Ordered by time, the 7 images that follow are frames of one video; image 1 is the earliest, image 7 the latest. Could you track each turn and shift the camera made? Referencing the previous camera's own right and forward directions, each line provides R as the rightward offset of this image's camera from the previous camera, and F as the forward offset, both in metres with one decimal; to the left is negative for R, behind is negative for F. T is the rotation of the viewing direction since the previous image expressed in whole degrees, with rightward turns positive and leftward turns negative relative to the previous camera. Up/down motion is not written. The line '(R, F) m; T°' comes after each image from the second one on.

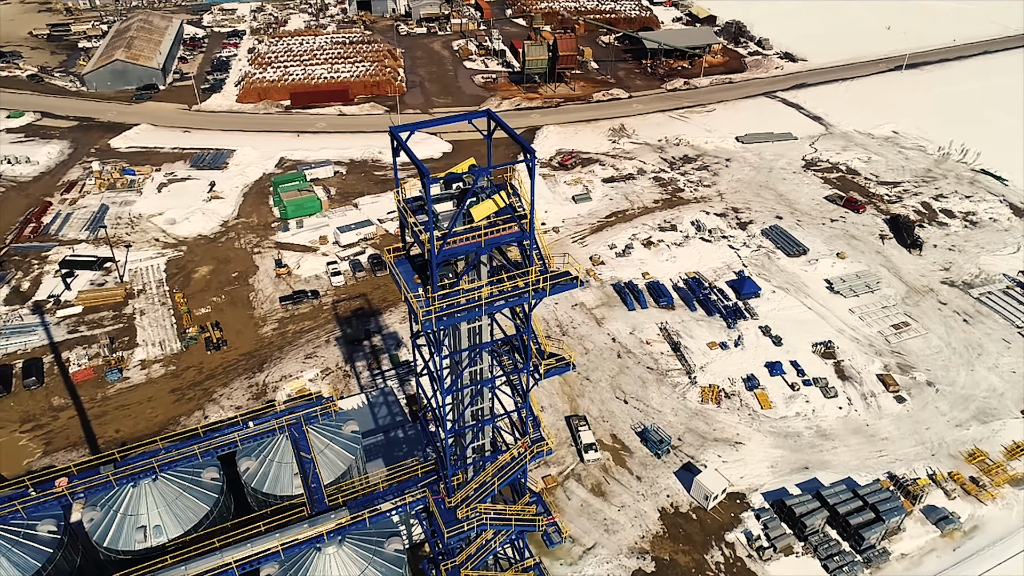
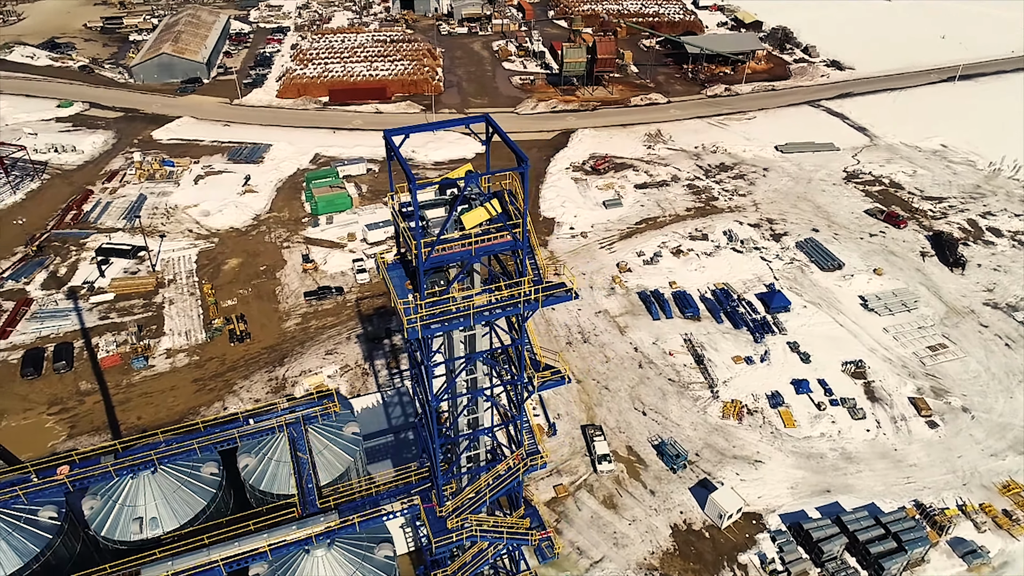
(+1.0, +0.4) m; -3°
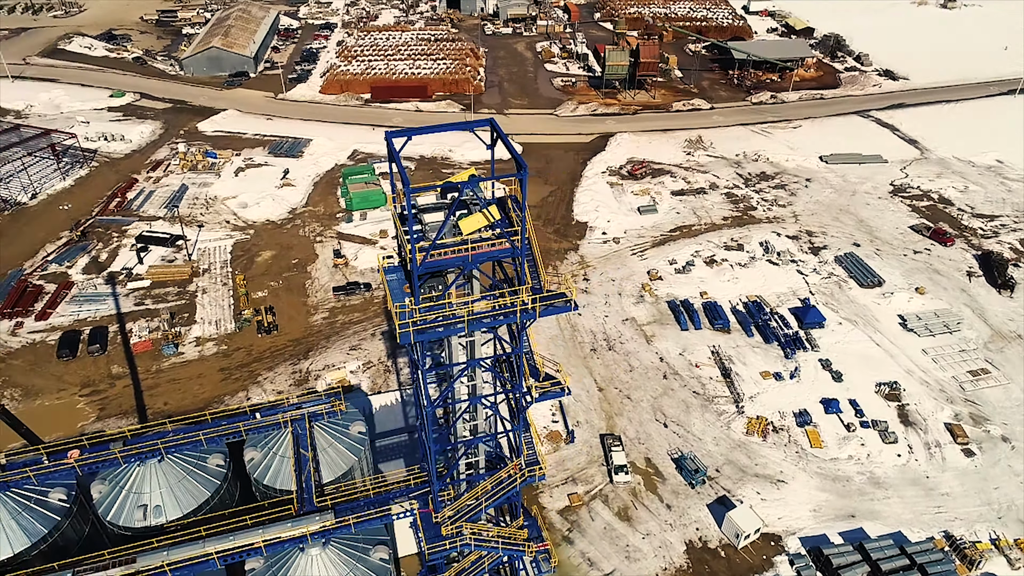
(+0.9, +0.3) m; -3°
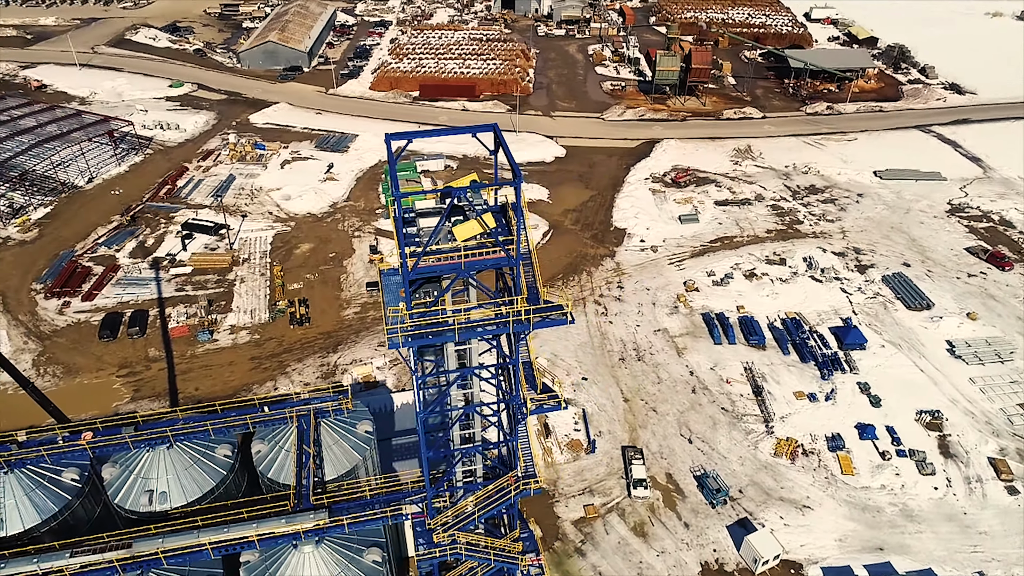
(+1.1, +0.4) m; -4°
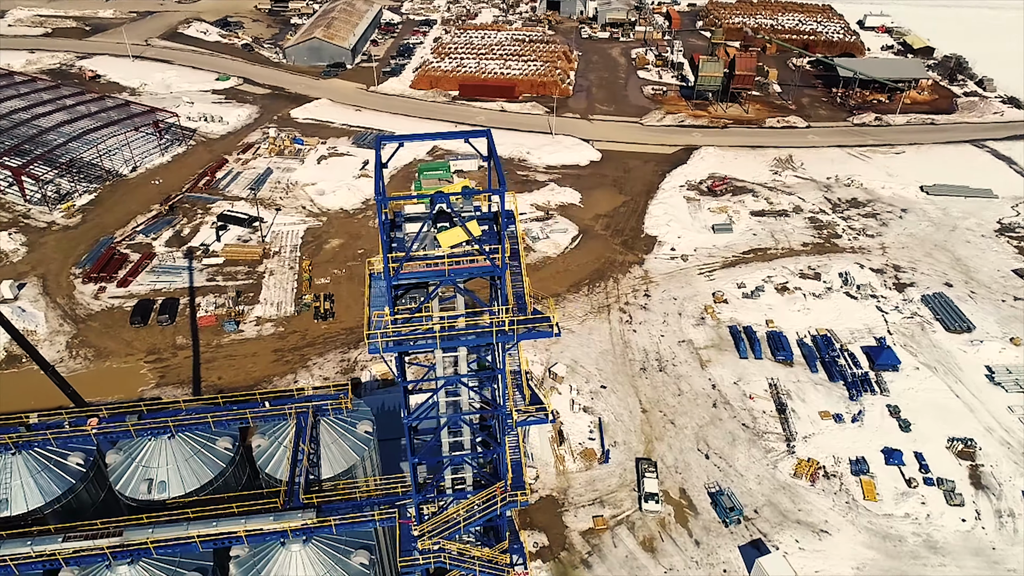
(+1.2, +0.3) m; -3°
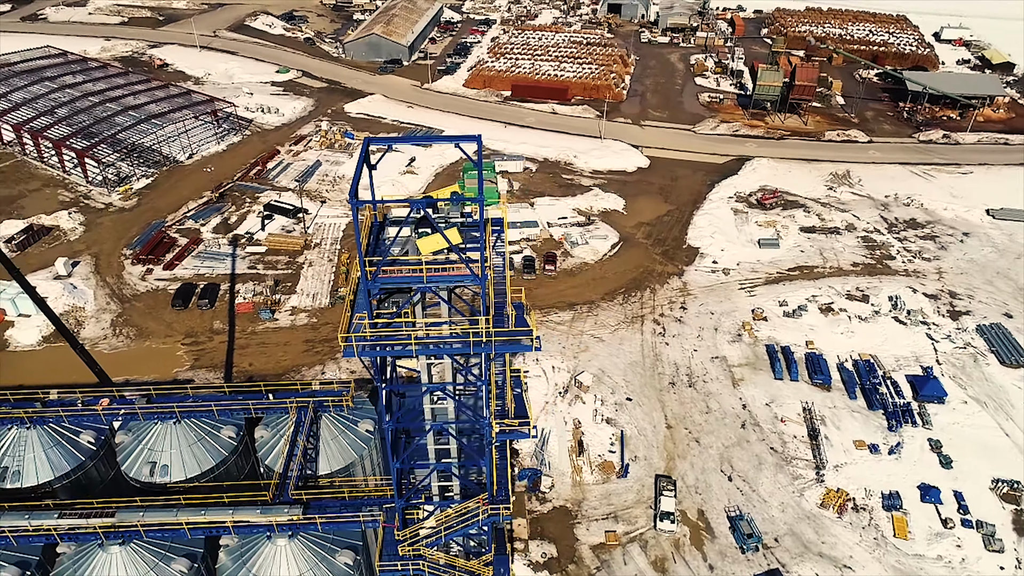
(+1.5, +0.5) m; -4°
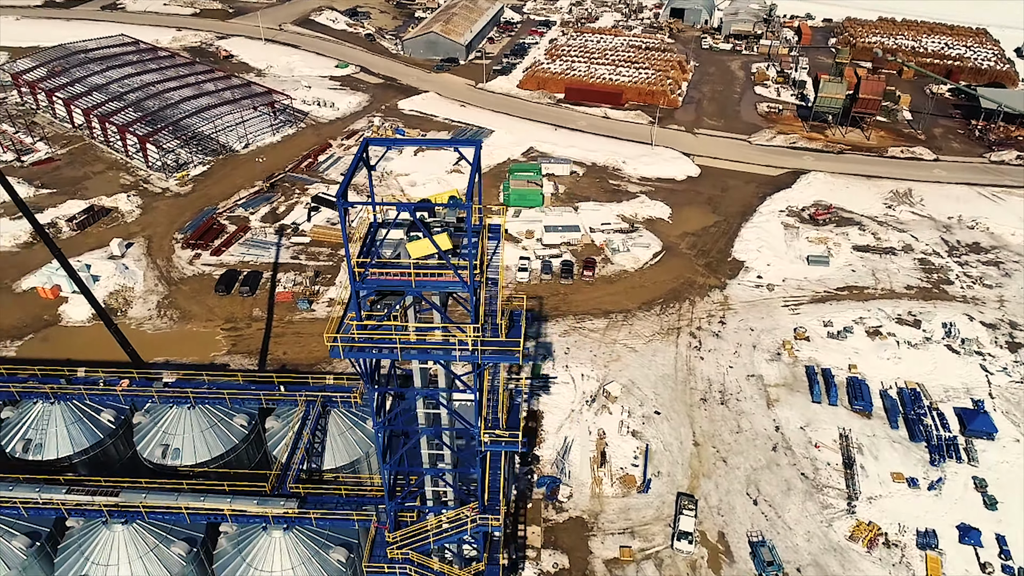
(+1.3, +0.4) m; -4°
